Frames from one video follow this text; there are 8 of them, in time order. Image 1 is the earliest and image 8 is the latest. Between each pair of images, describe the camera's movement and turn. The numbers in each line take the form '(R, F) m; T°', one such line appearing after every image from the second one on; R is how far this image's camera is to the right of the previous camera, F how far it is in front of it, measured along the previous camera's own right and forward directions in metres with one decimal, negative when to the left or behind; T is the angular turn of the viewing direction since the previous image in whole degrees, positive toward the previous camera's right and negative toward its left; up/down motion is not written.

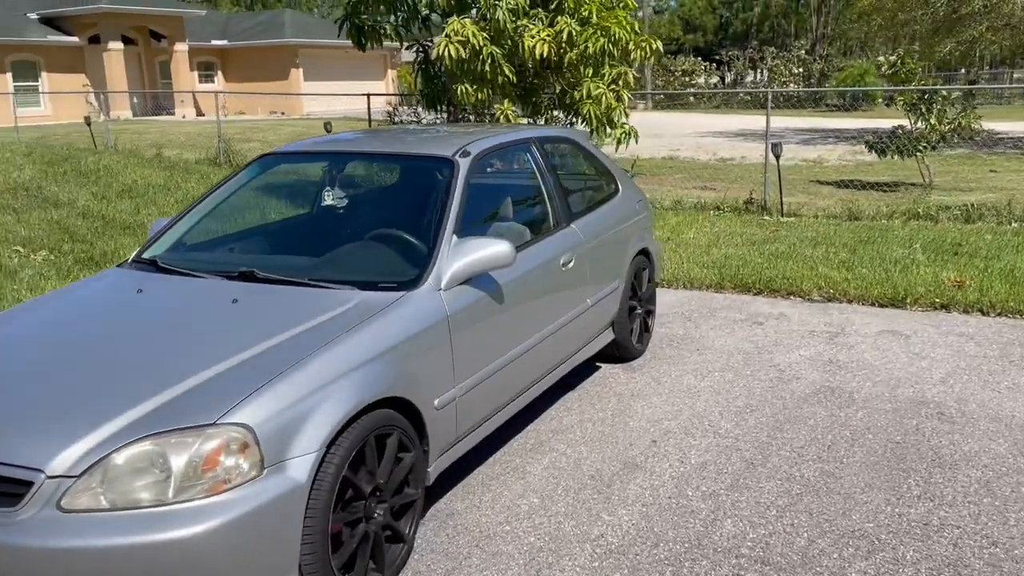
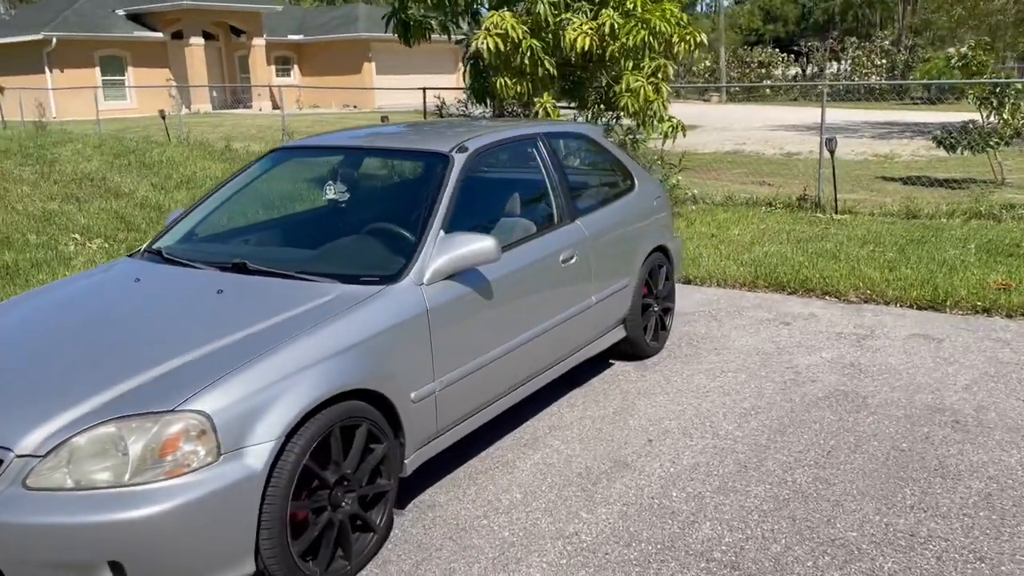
(+0.4, 0.0) m; -5°
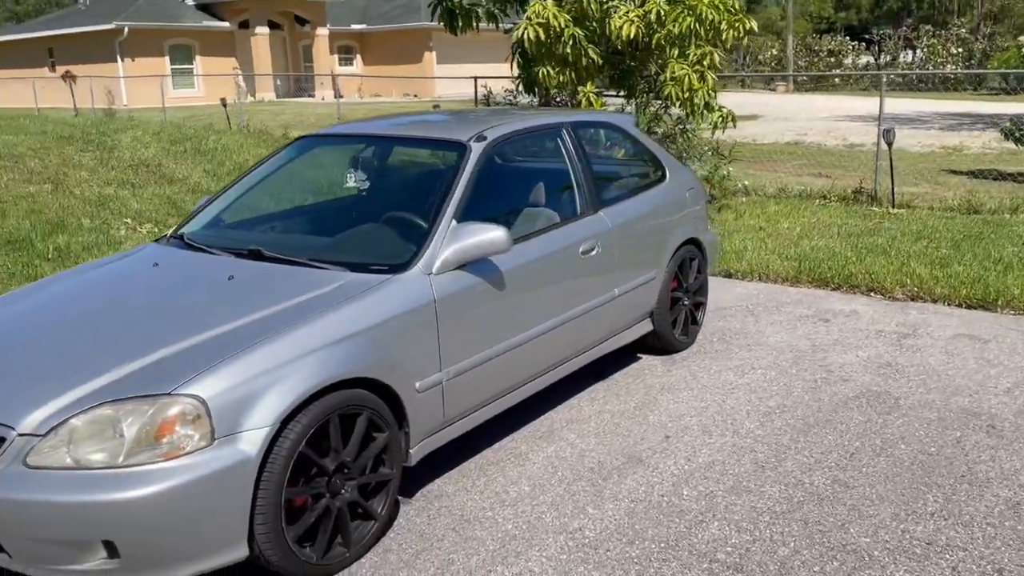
(+0.2, 0.0) m; -4°
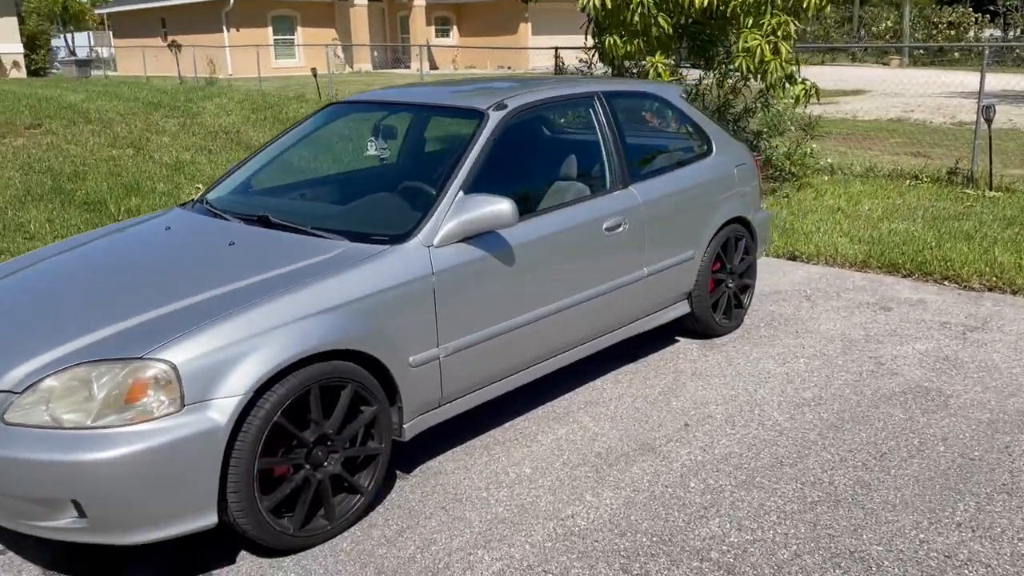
(+0.4, +0.2) m; -6°
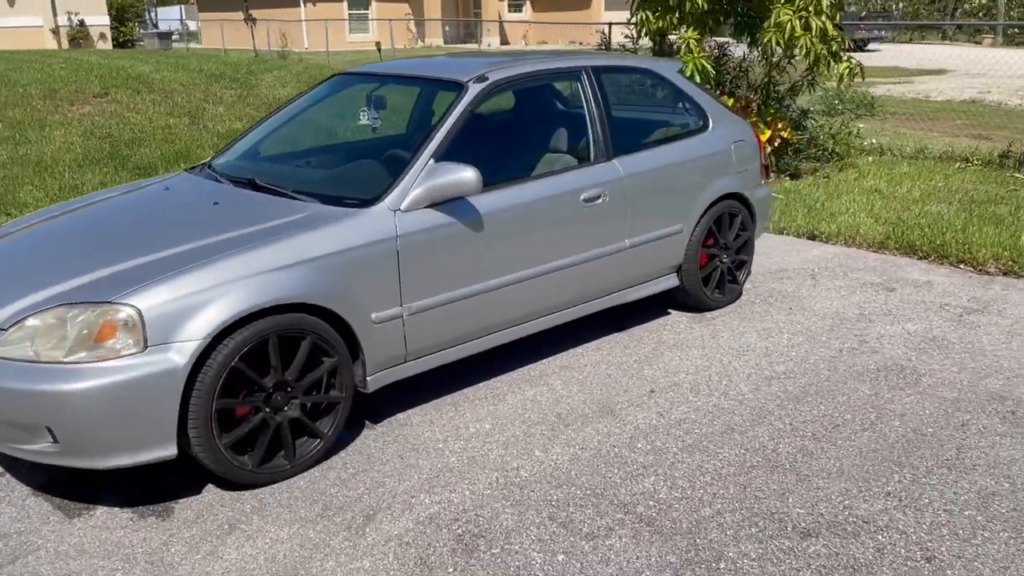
(+0.5, -0.2) m; -5°
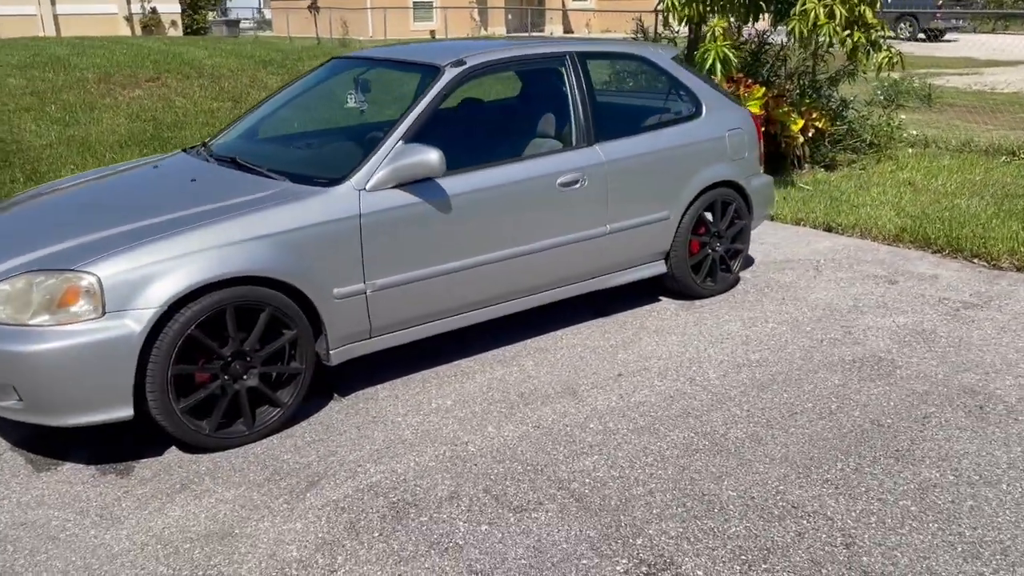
(+0.5, -0.1) m; -4°
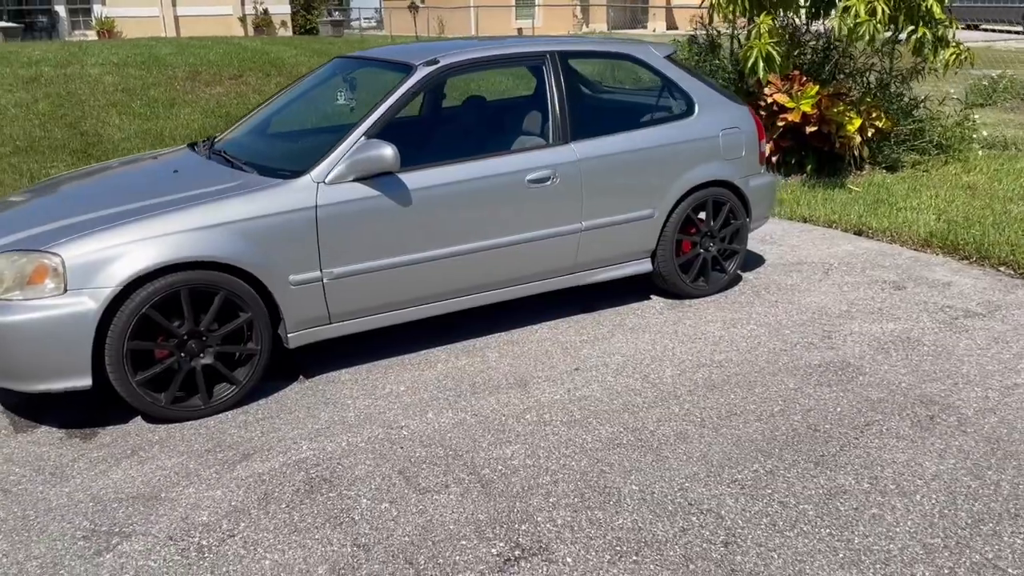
(+0.7, -0.1) m; -7°
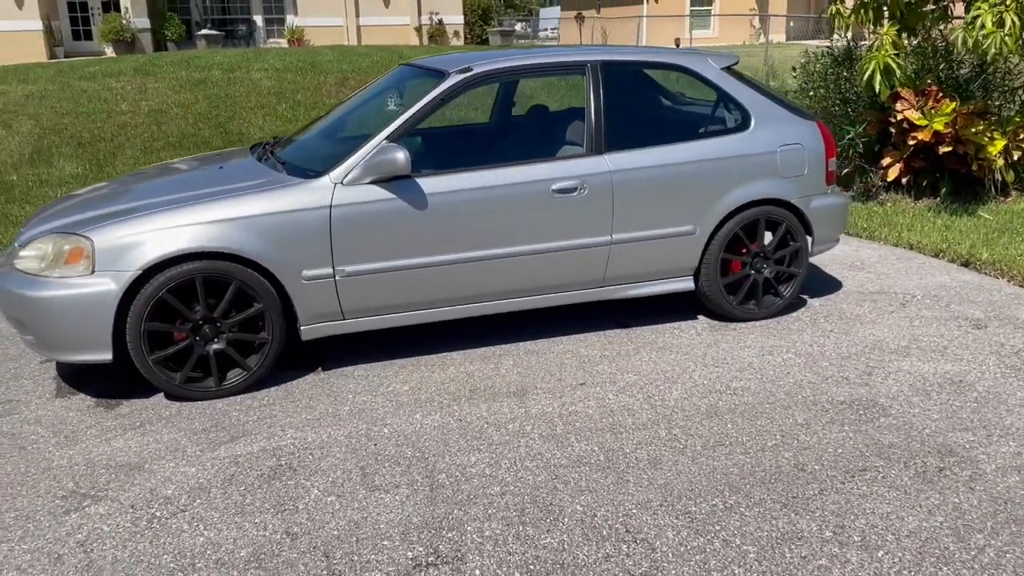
(+0.8, +0.1) m; -11°
